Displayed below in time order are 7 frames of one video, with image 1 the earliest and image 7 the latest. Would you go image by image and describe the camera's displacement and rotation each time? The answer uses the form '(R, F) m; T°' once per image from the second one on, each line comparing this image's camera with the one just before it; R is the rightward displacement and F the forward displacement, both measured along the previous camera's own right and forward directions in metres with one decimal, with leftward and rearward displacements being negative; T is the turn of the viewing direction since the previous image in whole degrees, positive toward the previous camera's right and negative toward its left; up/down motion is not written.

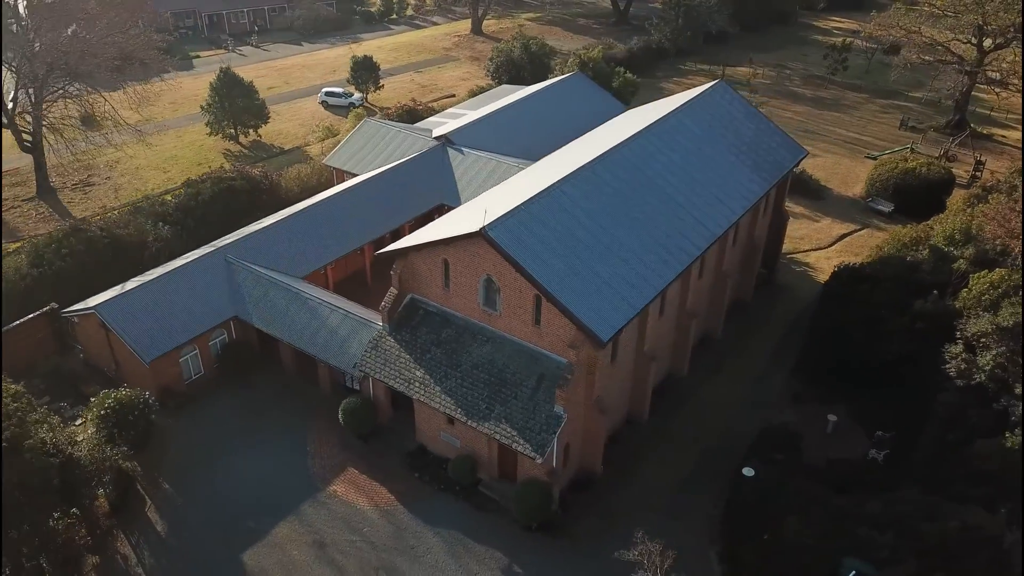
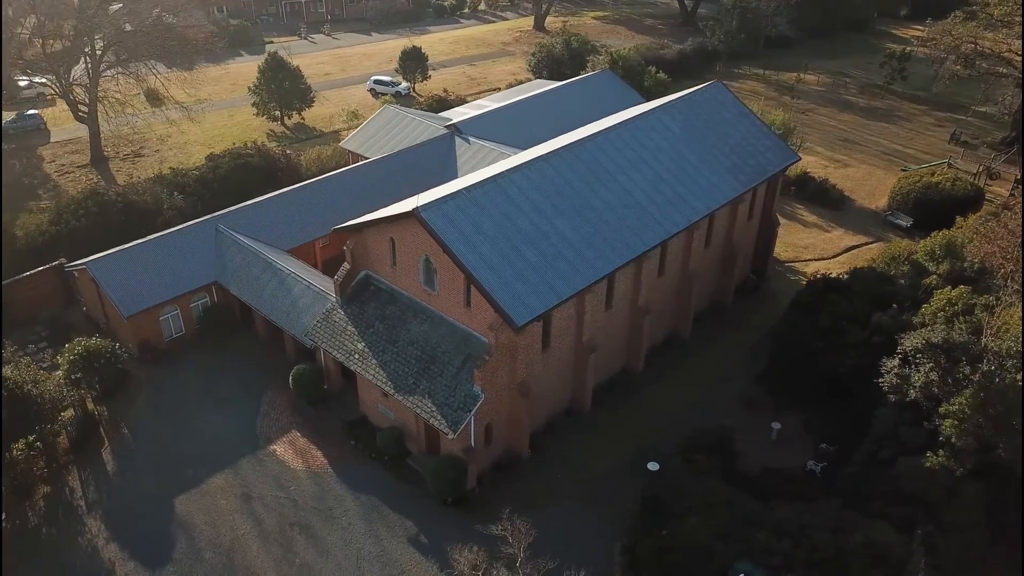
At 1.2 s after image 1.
(+5.0, -0.4) m; -6°
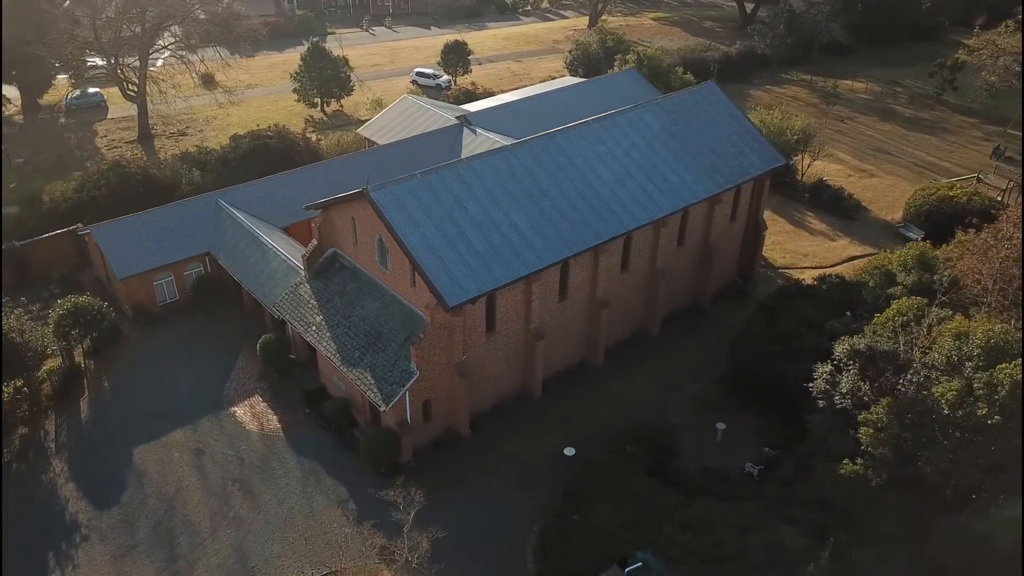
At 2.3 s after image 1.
(+4.4, -0.5) m; -6°
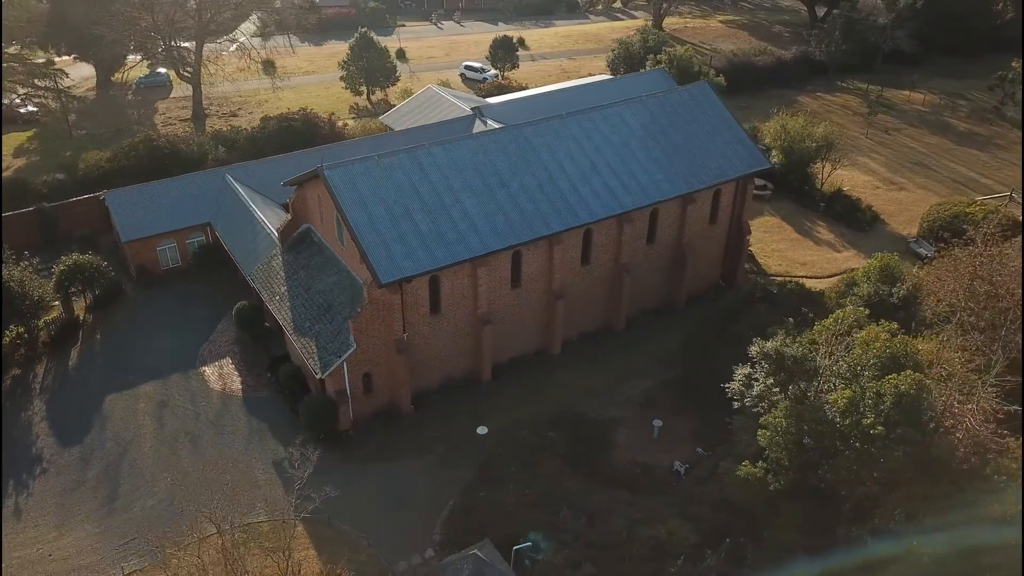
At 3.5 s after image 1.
(+5.0, -0.5) m; -7°
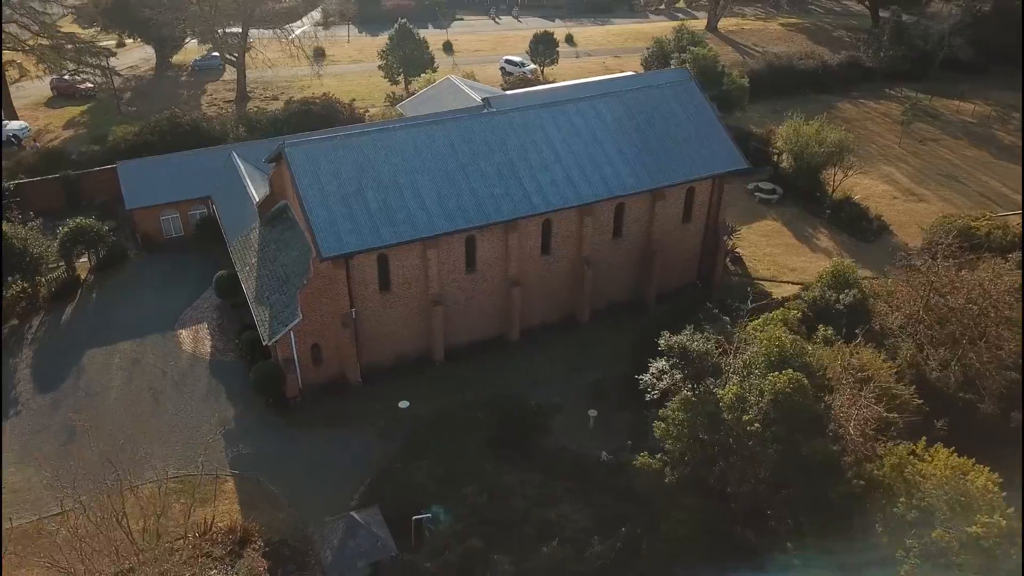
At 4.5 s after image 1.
(+4.7, -0.4) m; -6°
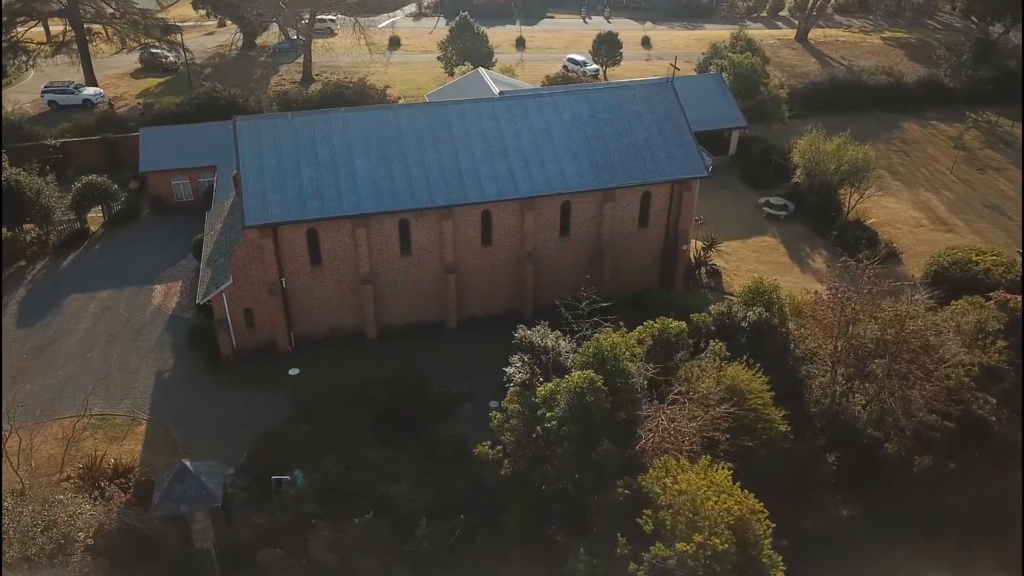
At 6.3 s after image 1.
(+7.4, +0.3) m; -9°
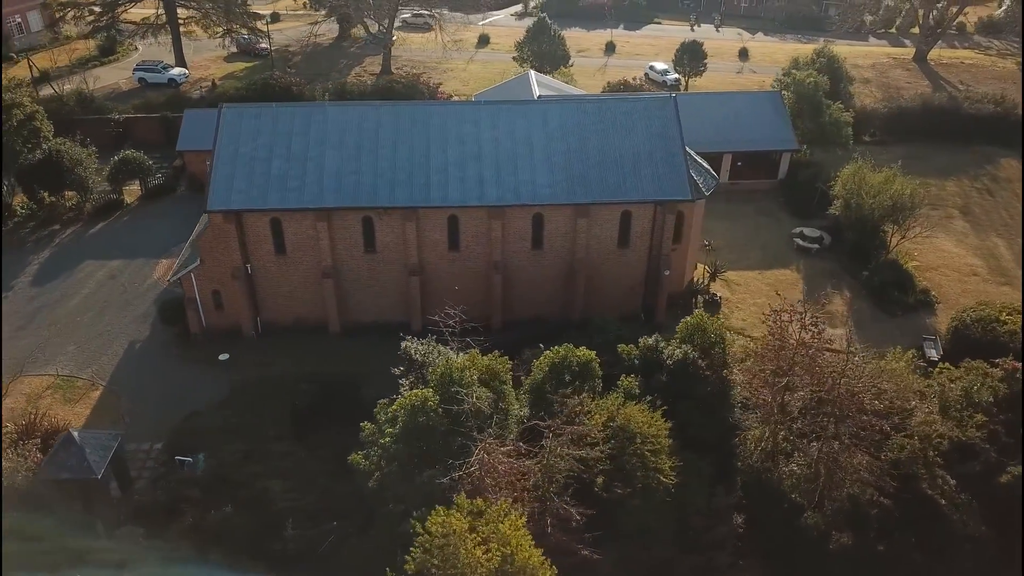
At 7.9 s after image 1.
(+6.4, +1.4) m; -10°
